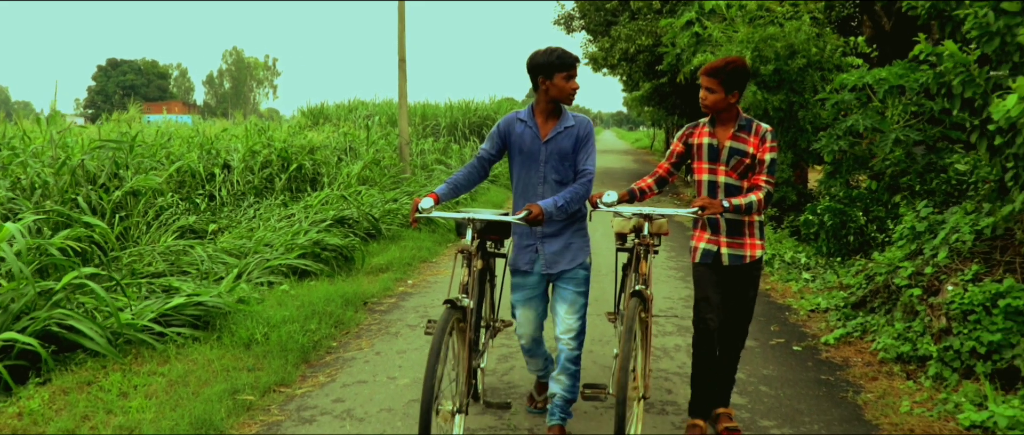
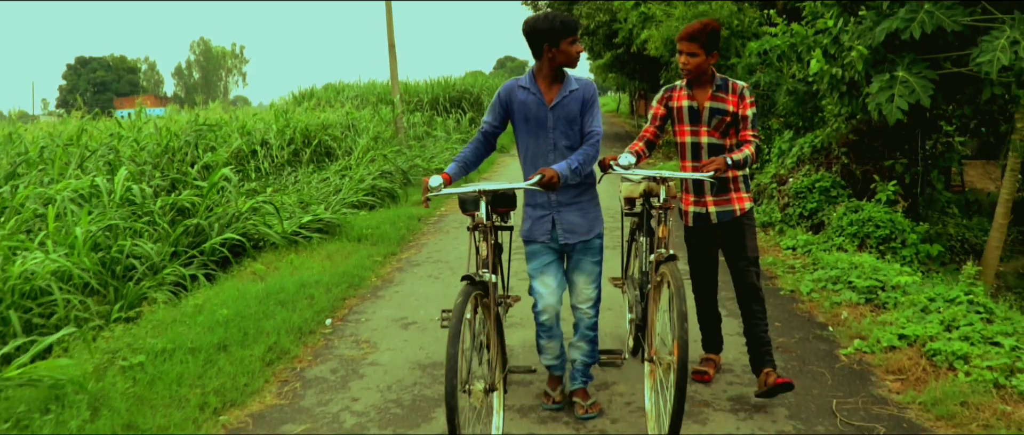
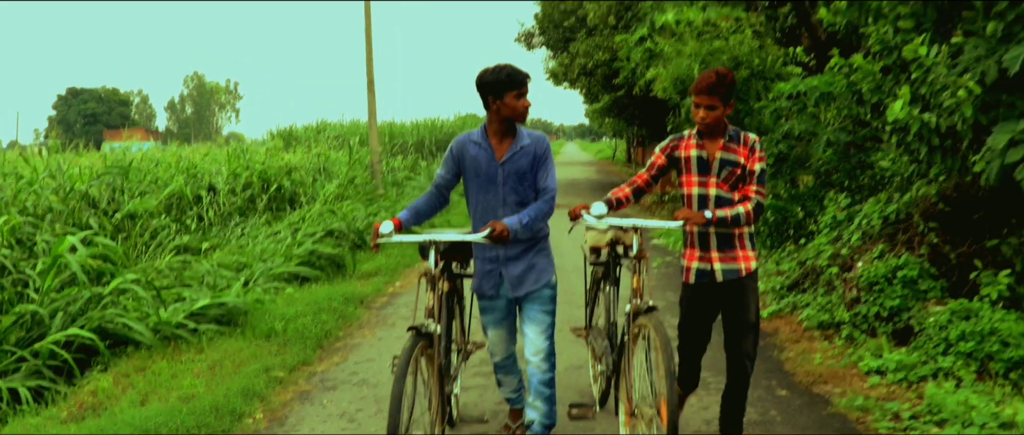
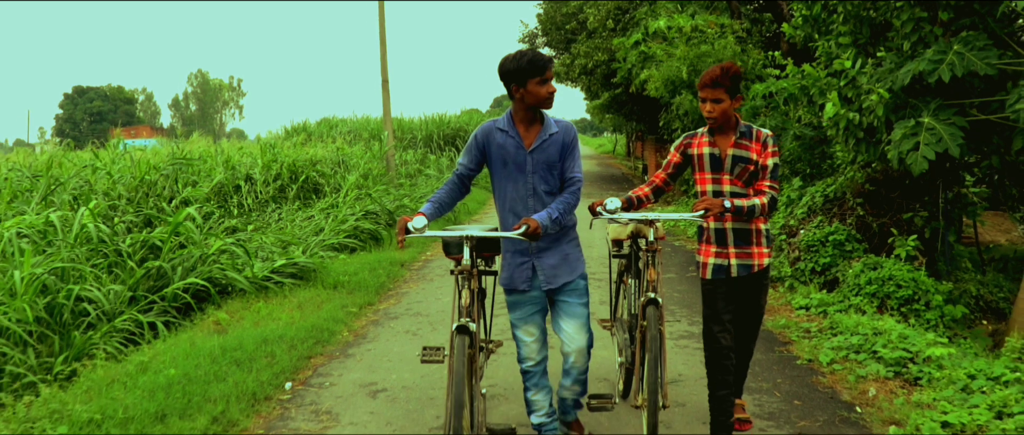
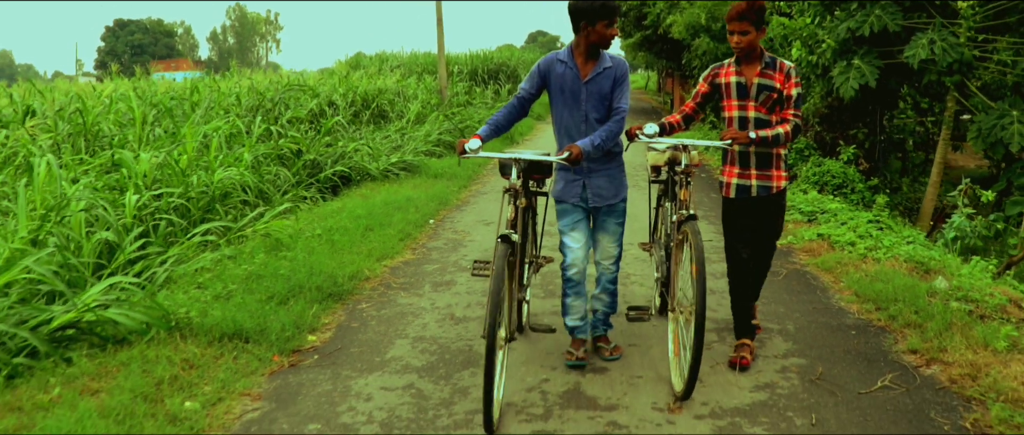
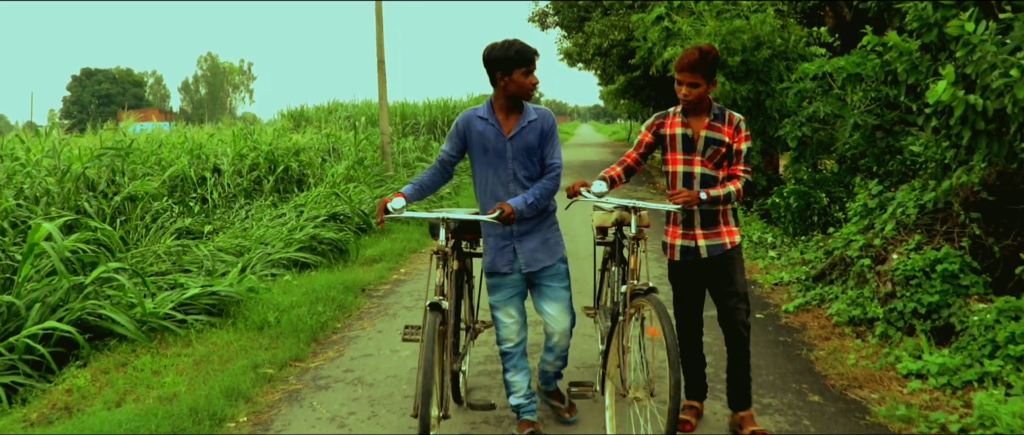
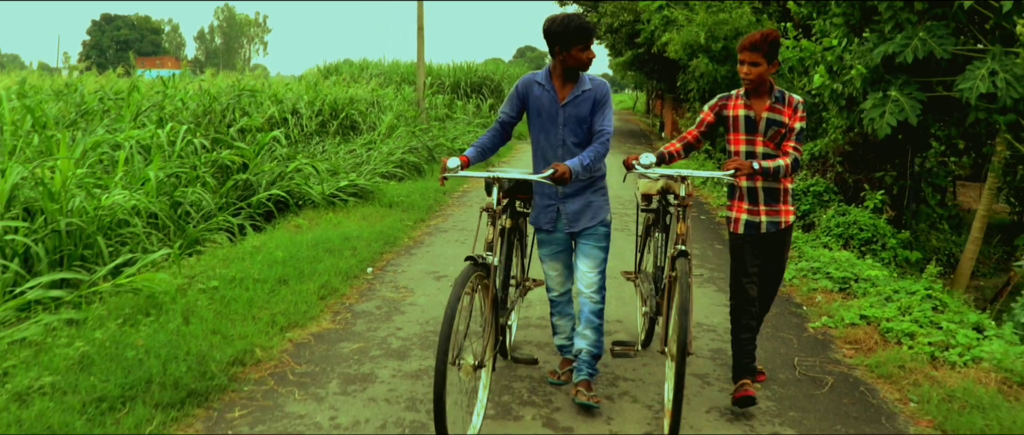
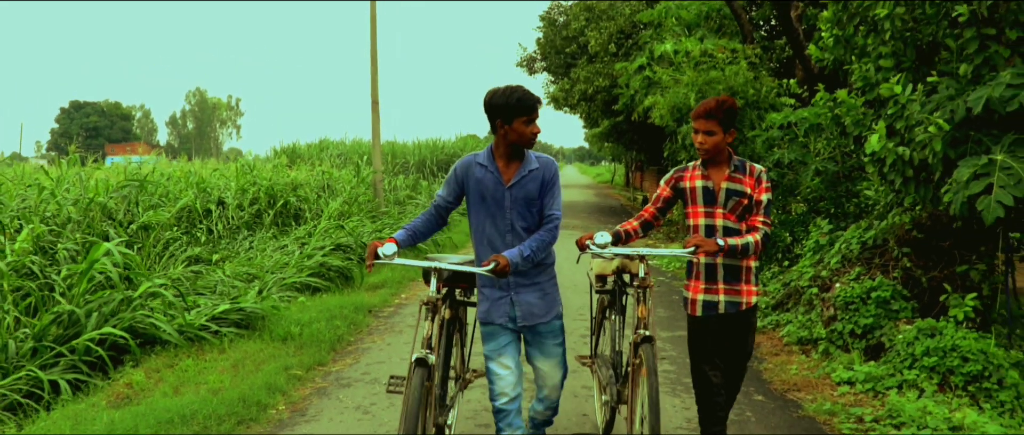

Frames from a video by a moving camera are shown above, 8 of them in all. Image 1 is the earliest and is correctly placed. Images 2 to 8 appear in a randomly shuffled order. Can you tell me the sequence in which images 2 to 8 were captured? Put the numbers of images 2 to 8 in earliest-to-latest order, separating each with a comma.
6, 3, 8, 4, 2, 7, 5
